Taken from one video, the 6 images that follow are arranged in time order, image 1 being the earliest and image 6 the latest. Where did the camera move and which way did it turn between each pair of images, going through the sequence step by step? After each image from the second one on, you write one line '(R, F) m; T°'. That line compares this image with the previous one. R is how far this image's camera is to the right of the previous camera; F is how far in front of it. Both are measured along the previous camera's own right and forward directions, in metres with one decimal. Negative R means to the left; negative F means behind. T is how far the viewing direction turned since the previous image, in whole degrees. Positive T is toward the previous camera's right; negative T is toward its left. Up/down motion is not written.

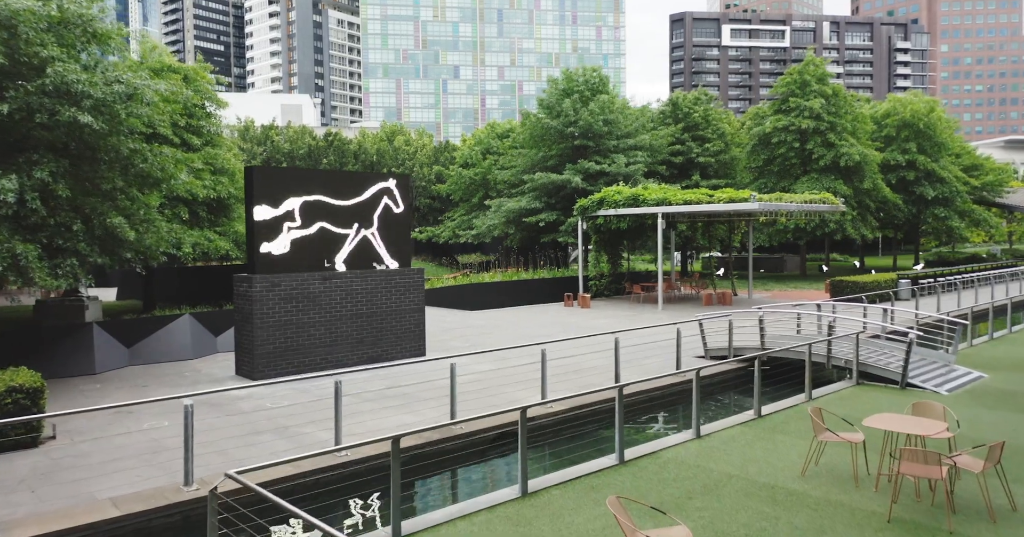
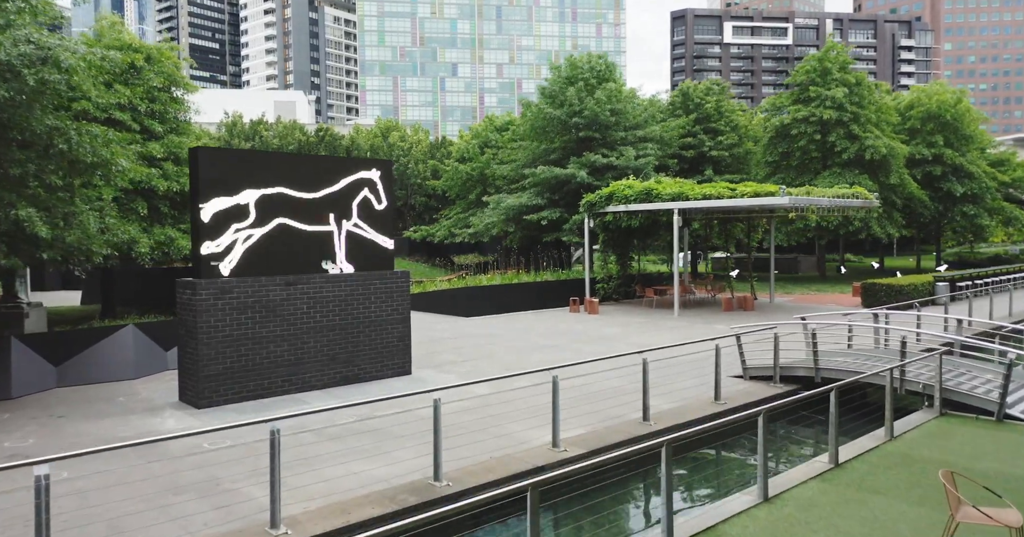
(0.0, +2.1) m; 0°
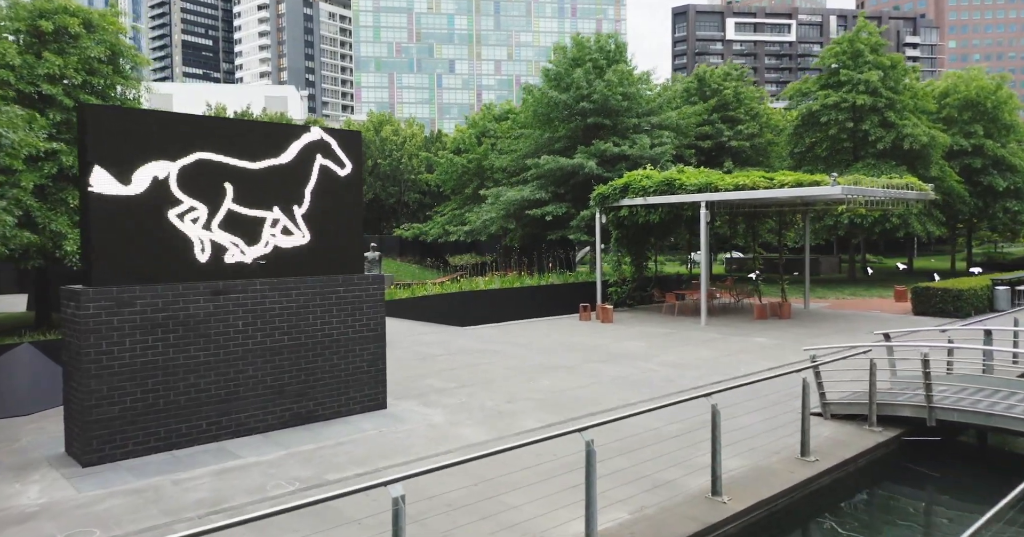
(-0.1, +2.6) m; 0°
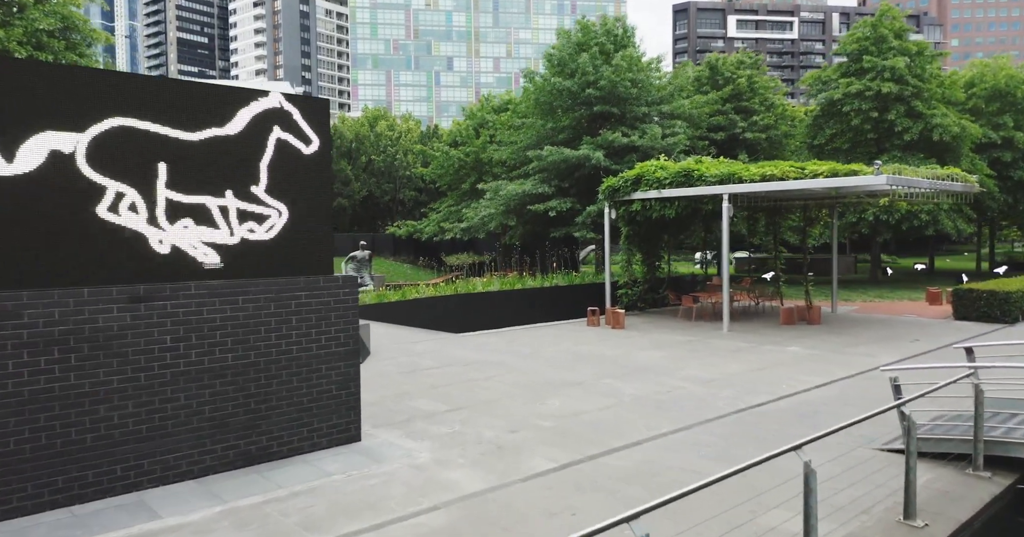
(0.0, +1.7) m; 0°
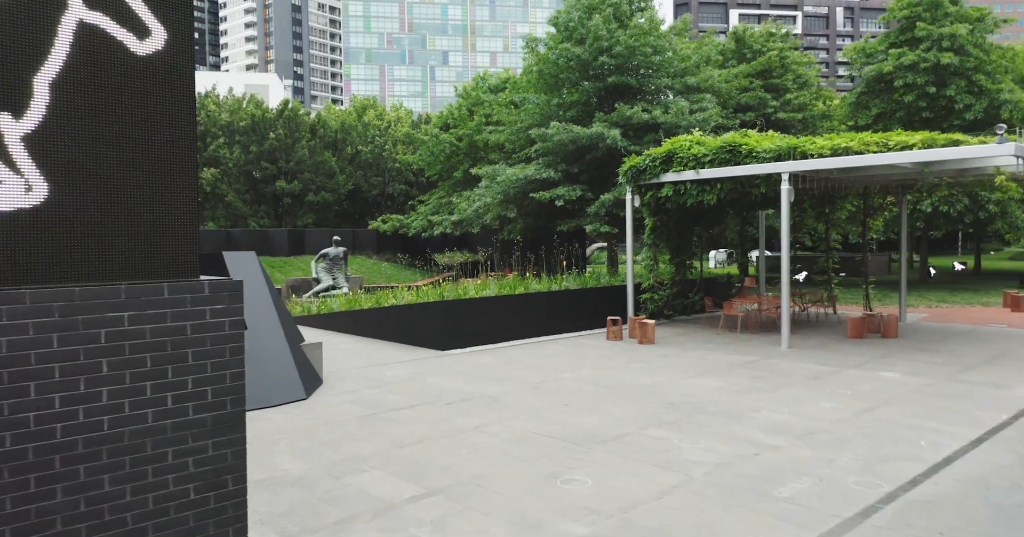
(-0.1, +3.2) m; 0°
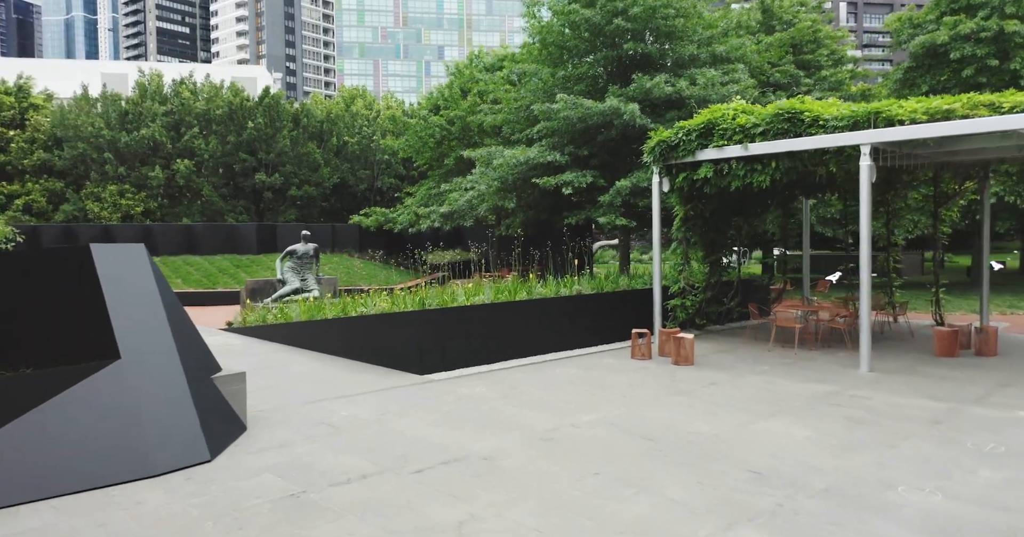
(0.0, +2.7) m; 0°
